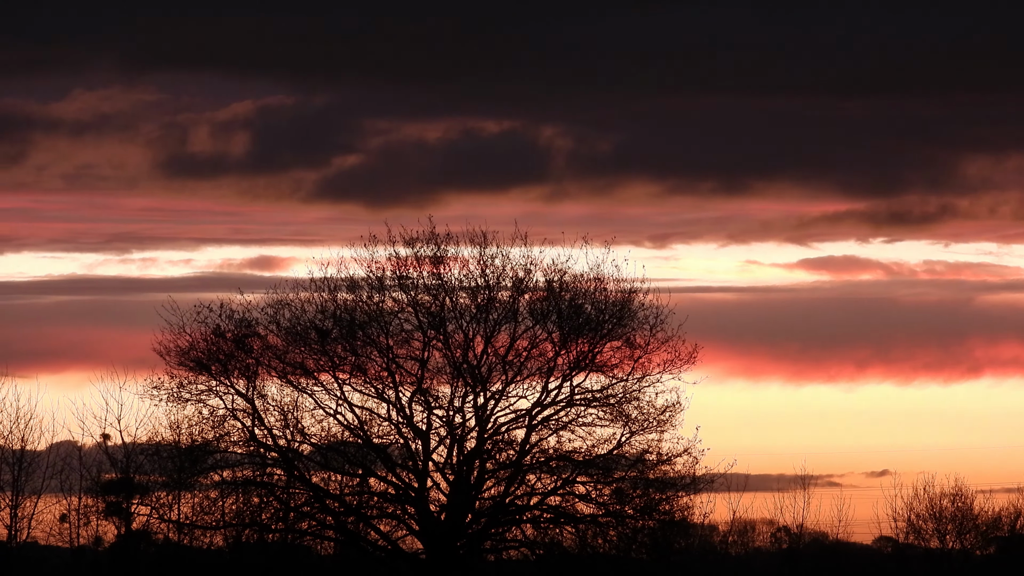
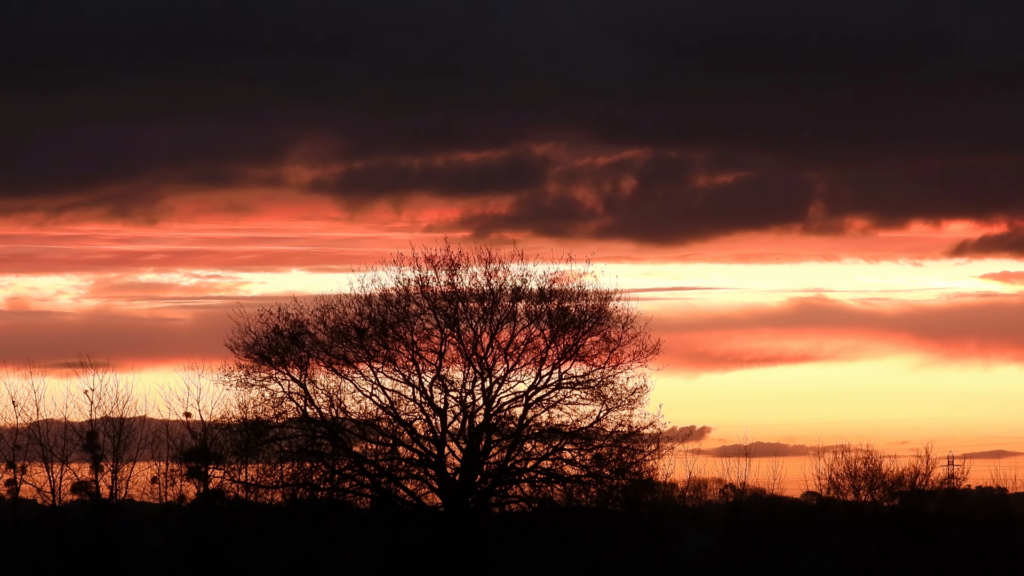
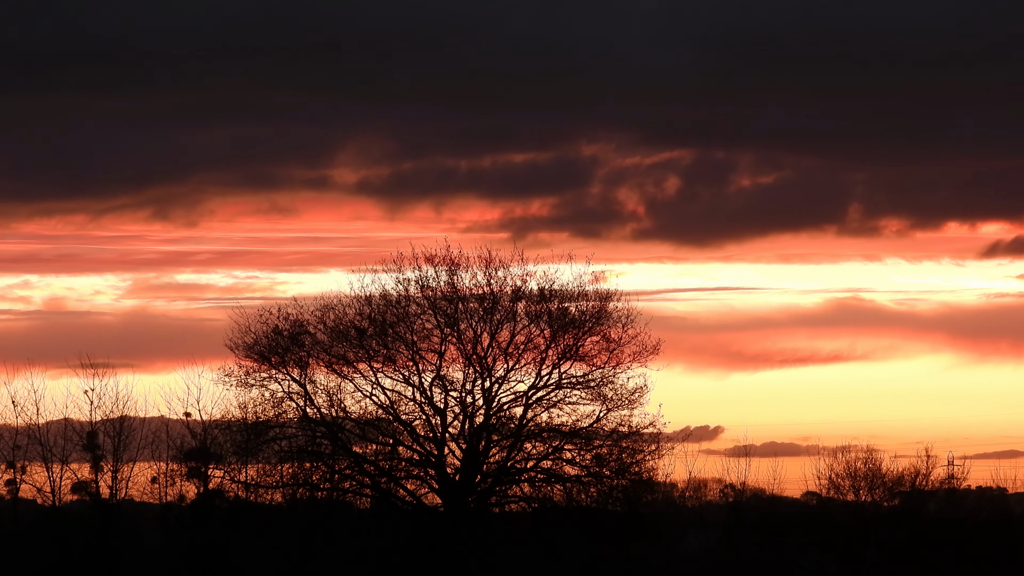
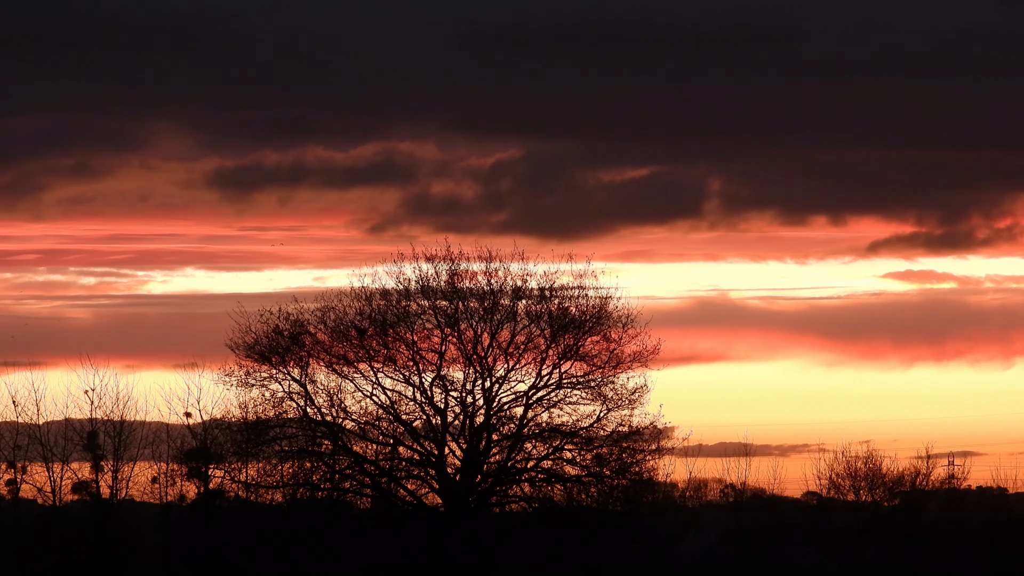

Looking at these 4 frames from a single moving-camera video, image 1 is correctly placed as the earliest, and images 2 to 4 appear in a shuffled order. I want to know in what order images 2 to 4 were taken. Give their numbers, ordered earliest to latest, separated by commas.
4, 2, 3
